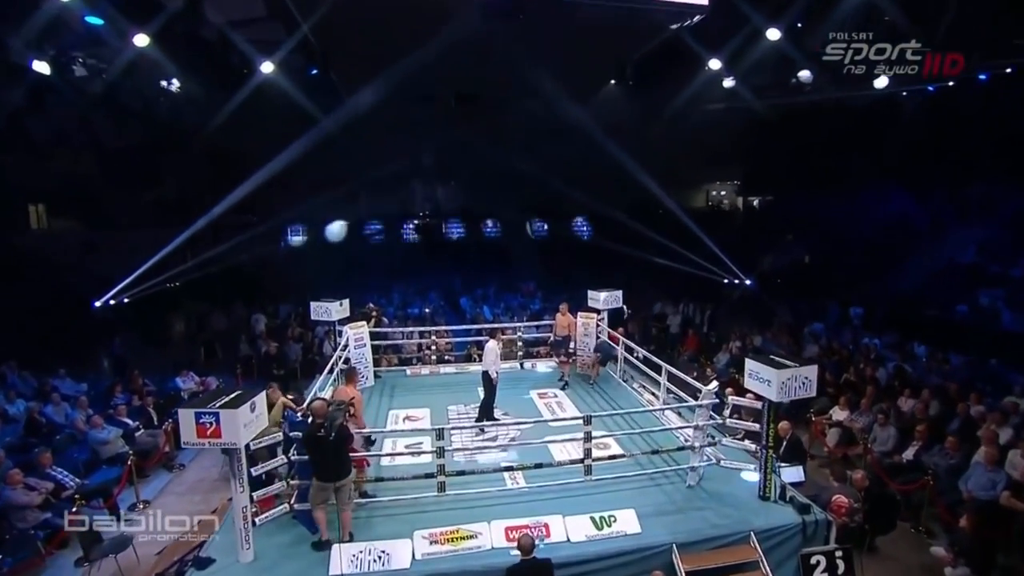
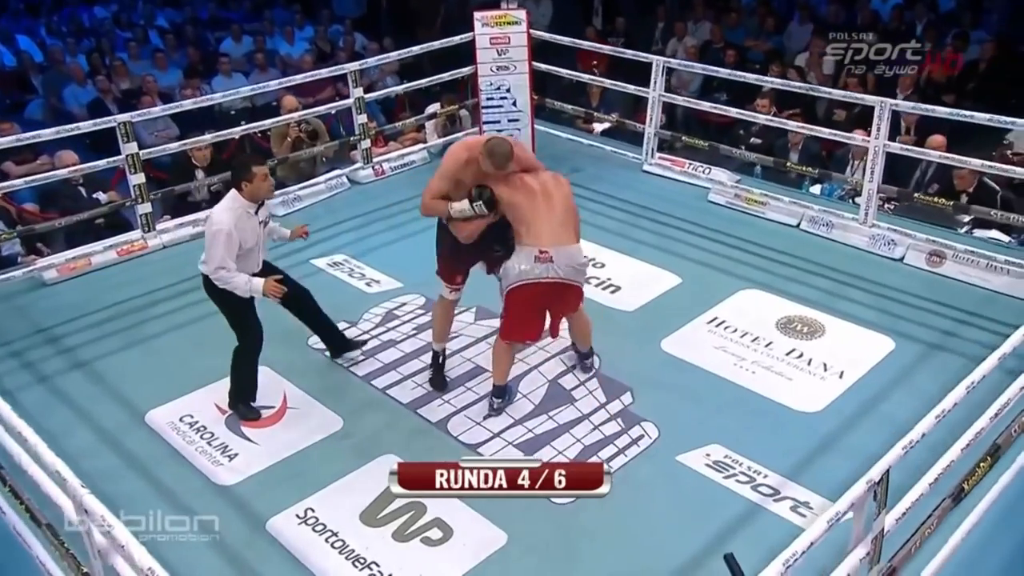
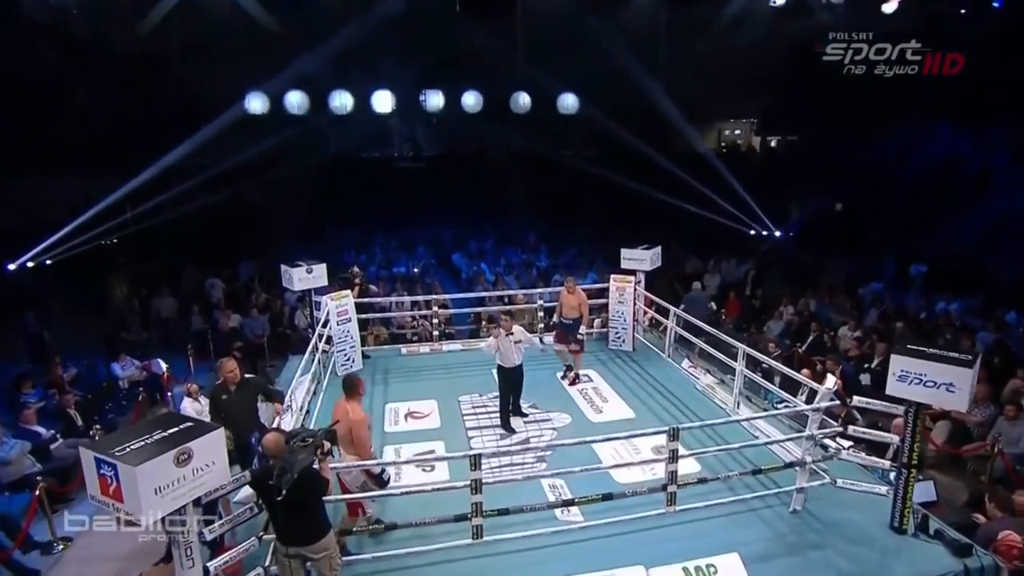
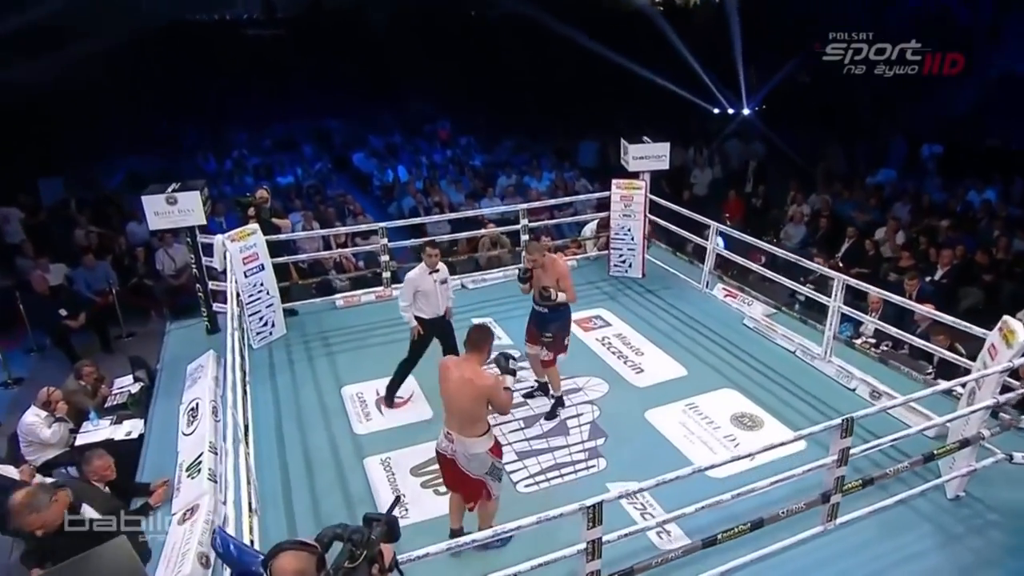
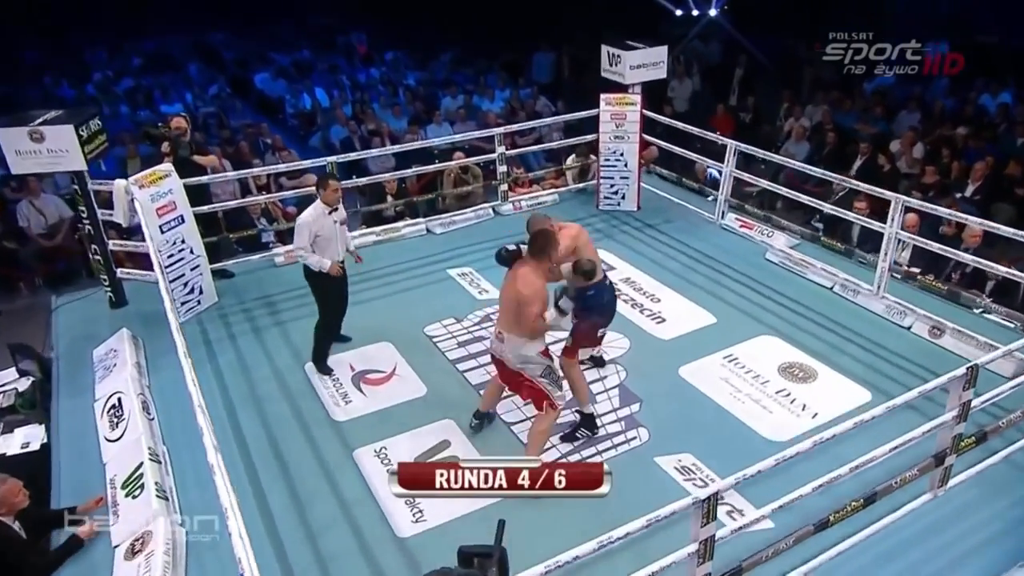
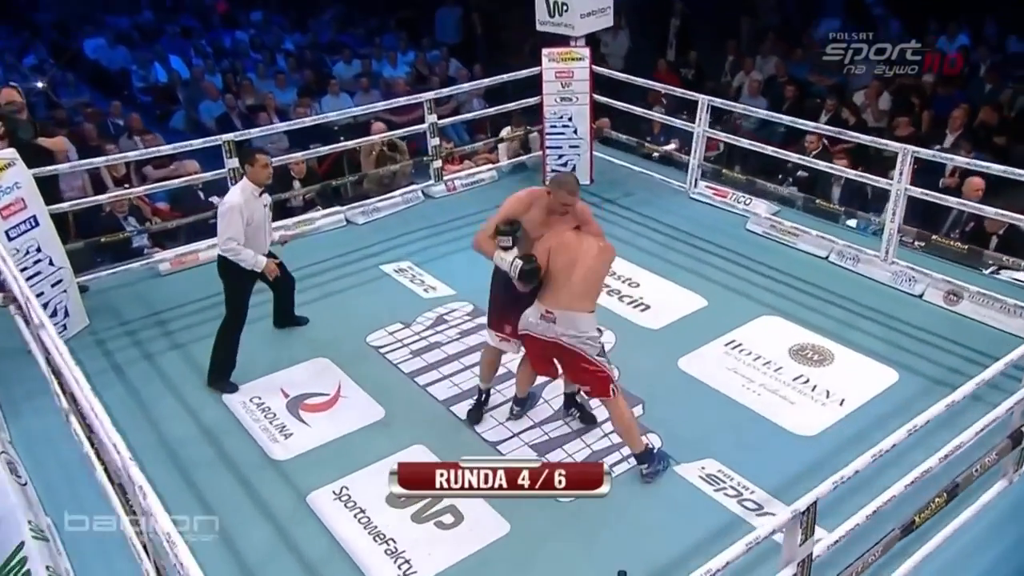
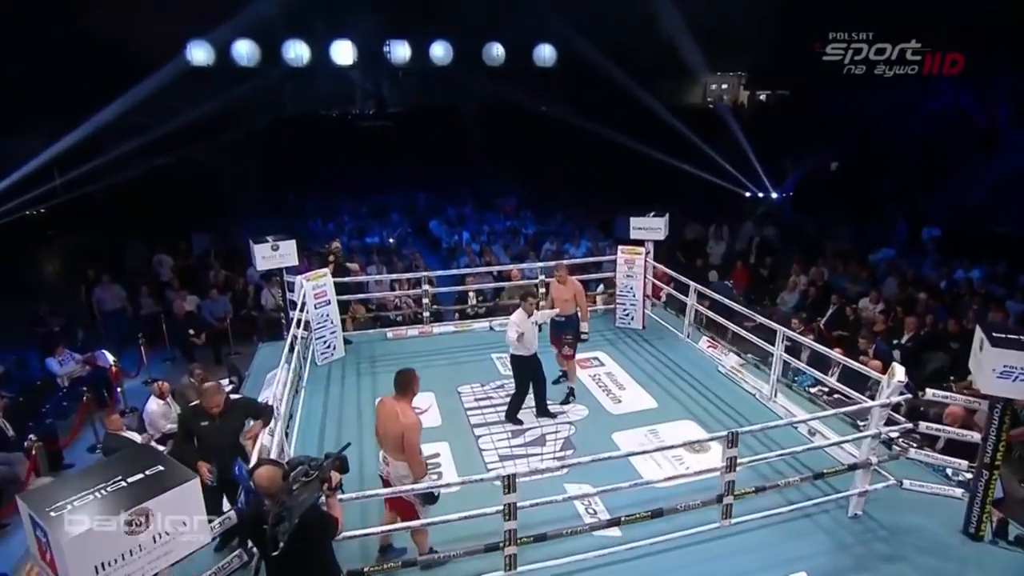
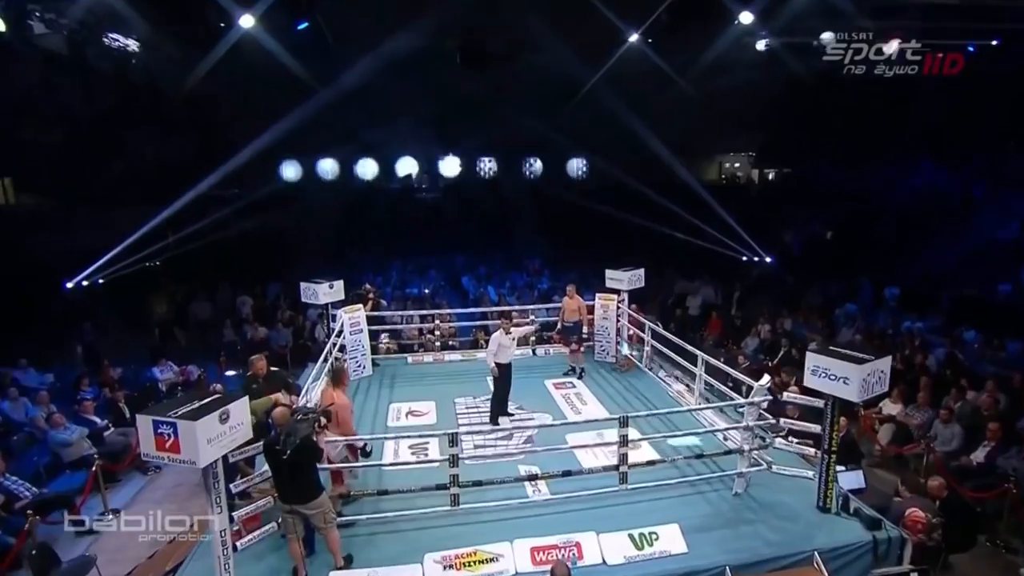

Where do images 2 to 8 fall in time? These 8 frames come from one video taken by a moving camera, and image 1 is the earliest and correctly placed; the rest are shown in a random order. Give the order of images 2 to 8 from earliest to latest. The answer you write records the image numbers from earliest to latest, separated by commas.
8, 3, 7, 4, 5, 6, 2
